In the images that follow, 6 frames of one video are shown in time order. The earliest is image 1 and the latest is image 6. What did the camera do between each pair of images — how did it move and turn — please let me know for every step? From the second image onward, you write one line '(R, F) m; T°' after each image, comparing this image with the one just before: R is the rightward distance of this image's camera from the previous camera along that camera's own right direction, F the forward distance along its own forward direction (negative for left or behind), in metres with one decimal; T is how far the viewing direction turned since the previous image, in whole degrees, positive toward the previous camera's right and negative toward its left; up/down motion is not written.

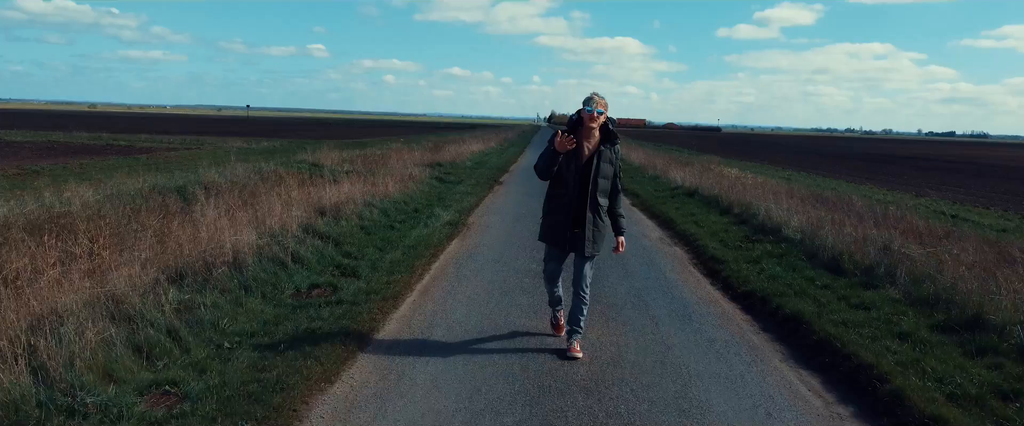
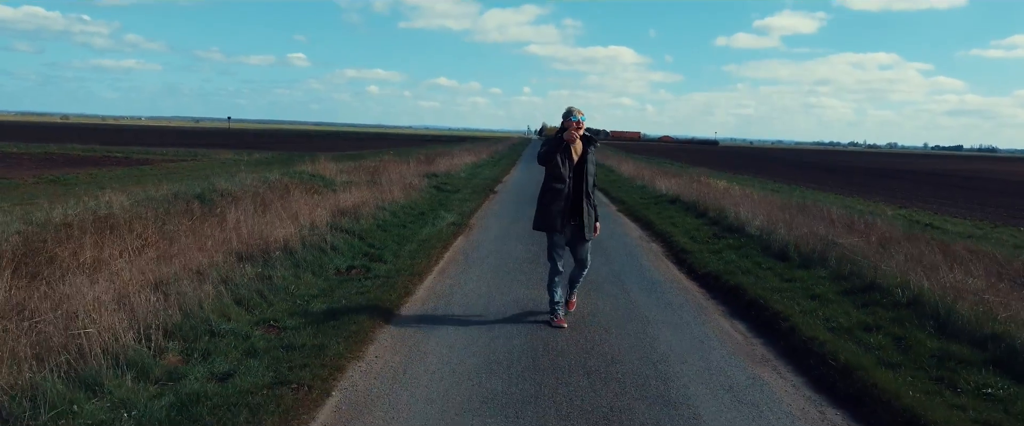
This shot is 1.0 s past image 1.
(-0.2, -1.8) m; +1°
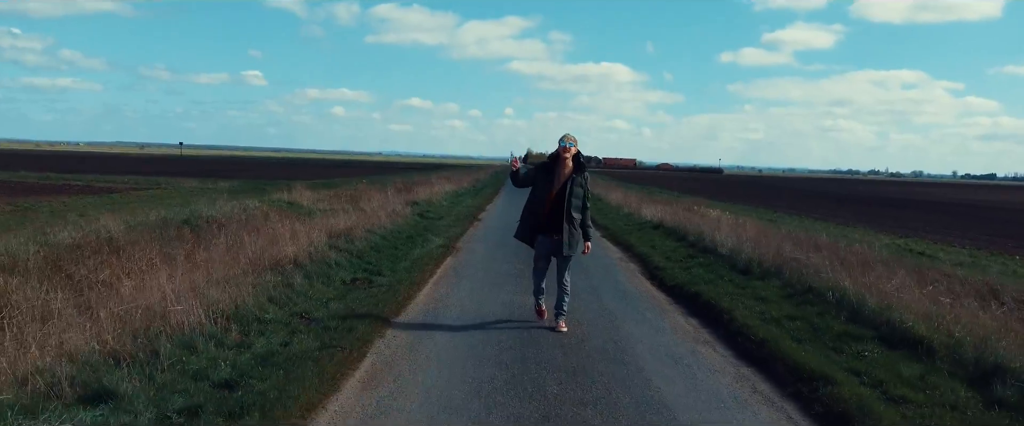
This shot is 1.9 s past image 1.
(-0.1, -1.3) m; +2°
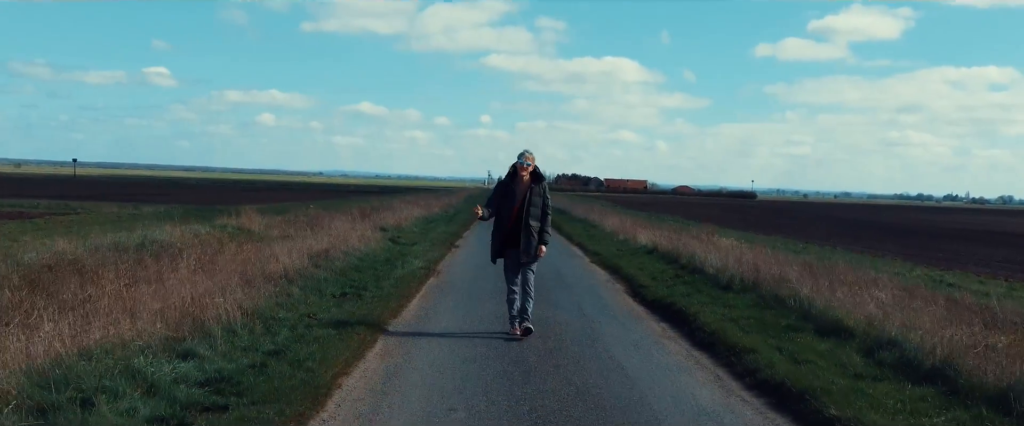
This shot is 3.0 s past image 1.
(0.0, +0.6) m; +2°
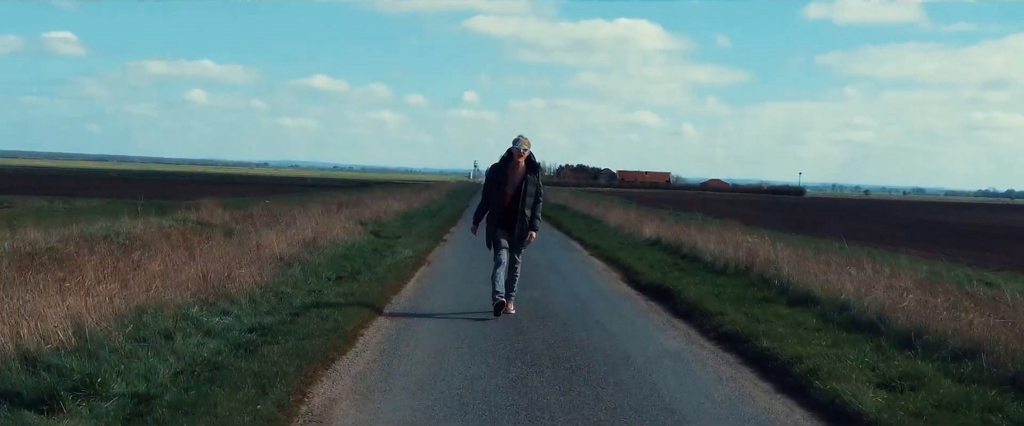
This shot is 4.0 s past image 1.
(-0.1, +0.5) m; +1°
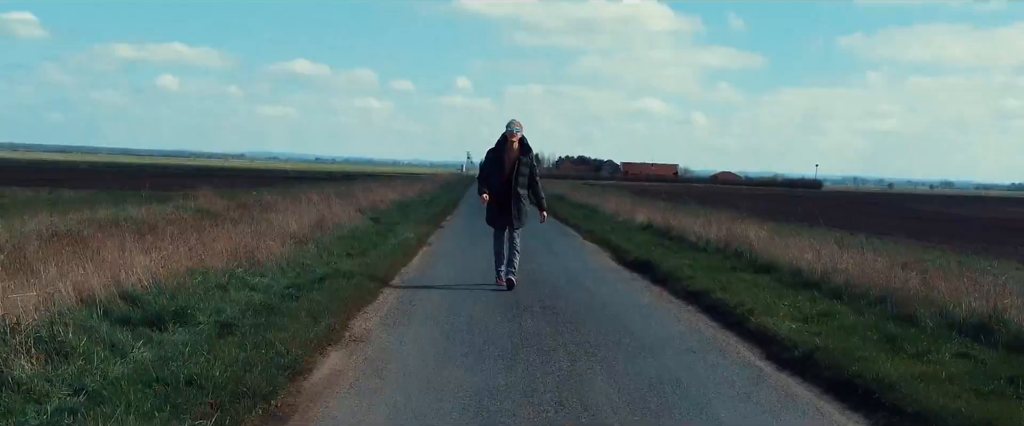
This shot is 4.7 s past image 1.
(0.0, -1.3) m; +1°
